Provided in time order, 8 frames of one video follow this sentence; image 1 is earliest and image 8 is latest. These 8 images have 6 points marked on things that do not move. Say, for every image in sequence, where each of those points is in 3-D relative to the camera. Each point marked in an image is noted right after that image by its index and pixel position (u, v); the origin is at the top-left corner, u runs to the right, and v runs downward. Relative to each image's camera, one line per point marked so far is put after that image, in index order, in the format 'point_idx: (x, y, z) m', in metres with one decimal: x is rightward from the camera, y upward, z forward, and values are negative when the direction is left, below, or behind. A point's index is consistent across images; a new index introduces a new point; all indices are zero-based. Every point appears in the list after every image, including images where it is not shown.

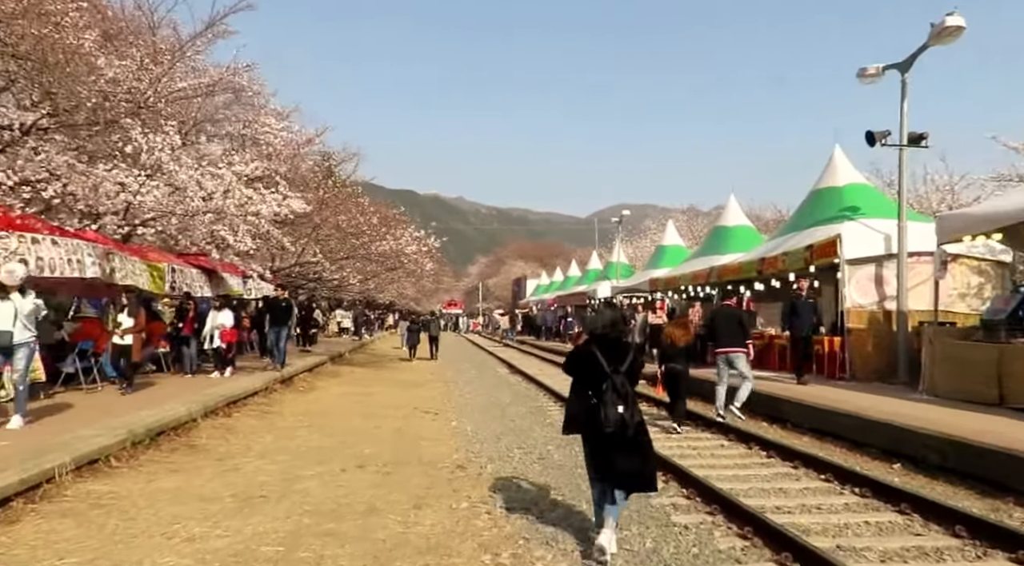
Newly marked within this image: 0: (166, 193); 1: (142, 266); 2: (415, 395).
0: (-7.2, +1.9, +17.2) m
1: (-6.7, +0.3, +15.3) m
2: (-2.1, -2.5, +18.3) m
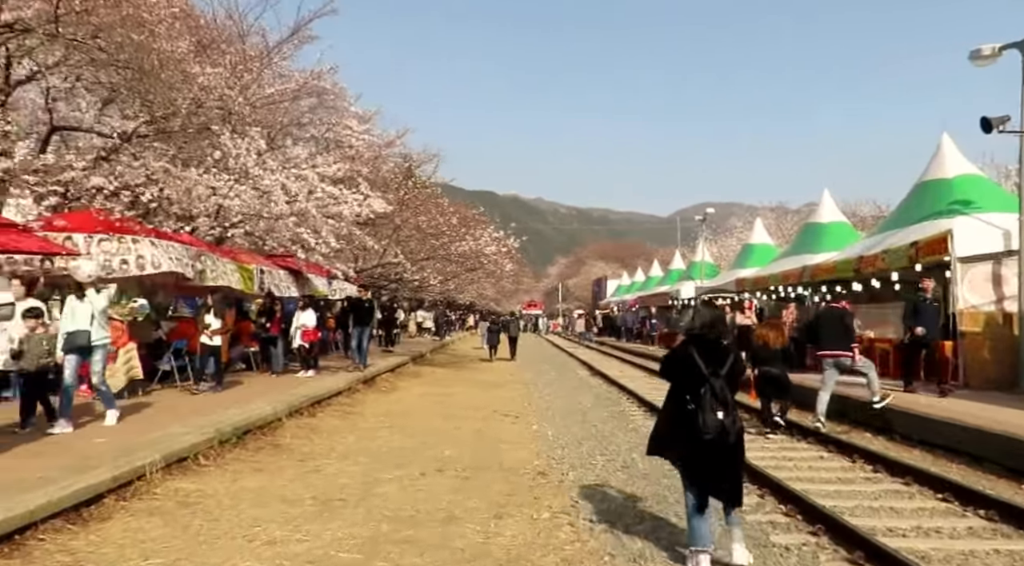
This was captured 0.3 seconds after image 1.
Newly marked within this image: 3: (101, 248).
0: (-5.5, +1.9, +17.7) m
1: (-5.2, +0.2, +15.6) m
2: (-0.3, -2.5, +18.2) m
3: (-5.9, +0.5, +12.0) m
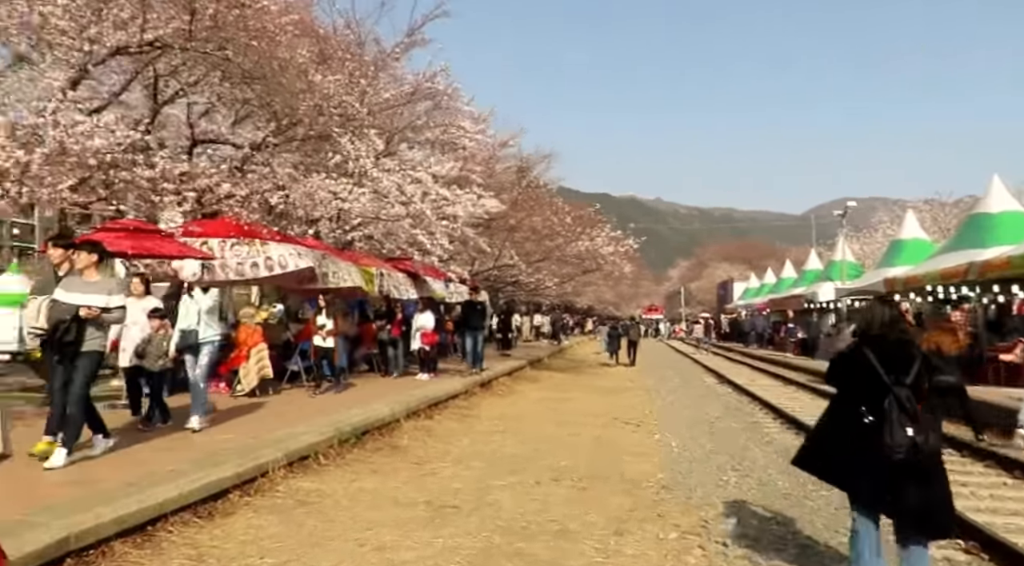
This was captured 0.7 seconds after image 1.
0: (-3.0, +1.8, +17.9) m
1: (-3.0, +0.2, +15.8) m
2: (+2.2, -2.6, +17.7) m
3: (-4.2, +0.4, +12.3) m
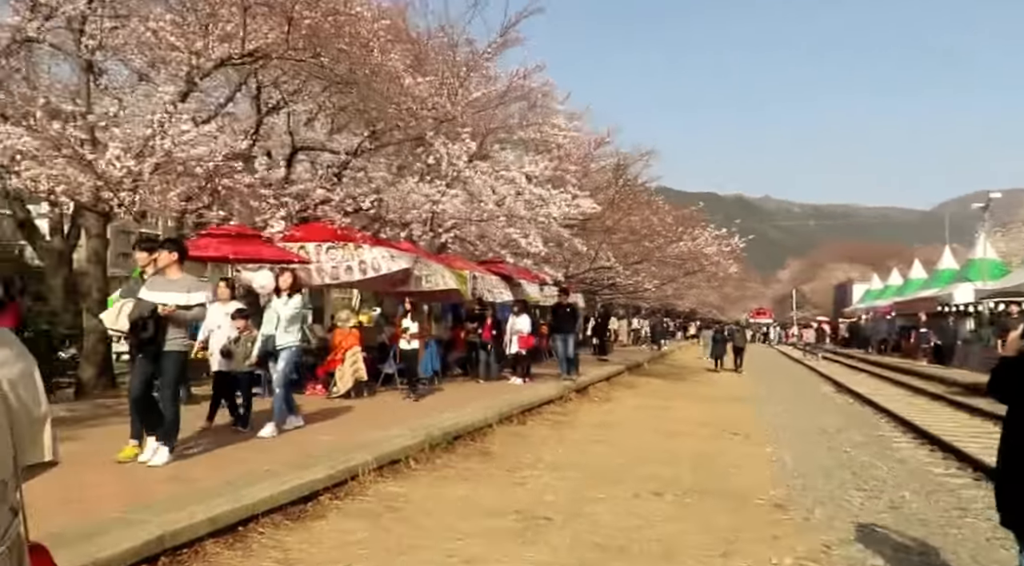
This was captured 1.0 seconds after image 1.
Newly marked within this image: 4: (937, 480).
0: (-1.0, +1.8, +17.7) m
1: (-1.2, +0.2, +15.6) m
2: (+4.2, -2.6, +16.9) m
3: (-2.8, +0.4, +12.3) m
4: (+5.0, -2.3, +9.8) m
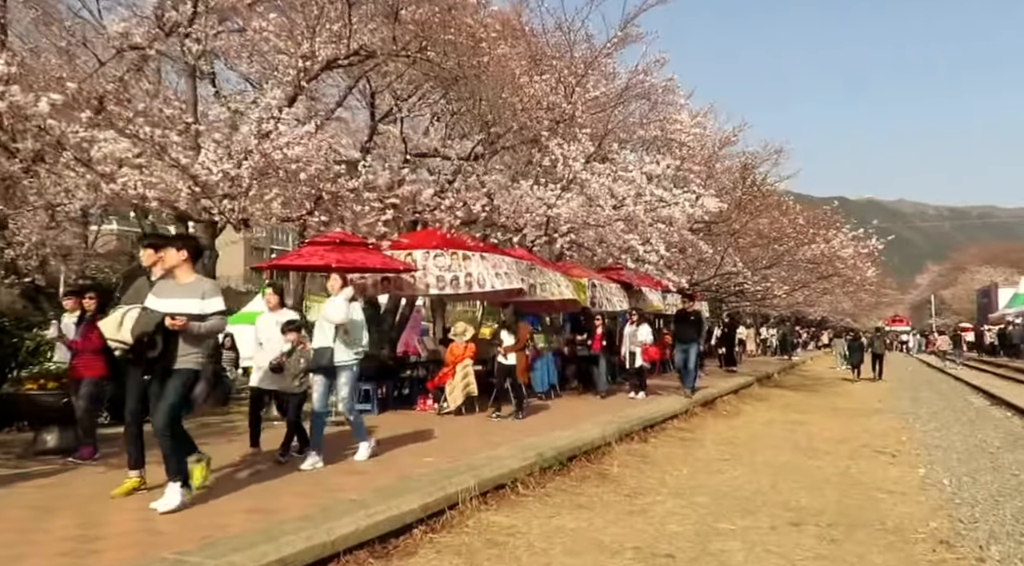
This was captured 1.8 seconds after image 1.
0: (+1.4, +1.6, +17.1) m
1: (+1.0, 0.0, +15.0) m
2: (+6.5, -2.7, +15.4) m
3: (-1.1, +0.3, +11.9) m
4: (+6.3, -2.3, +8.3) m
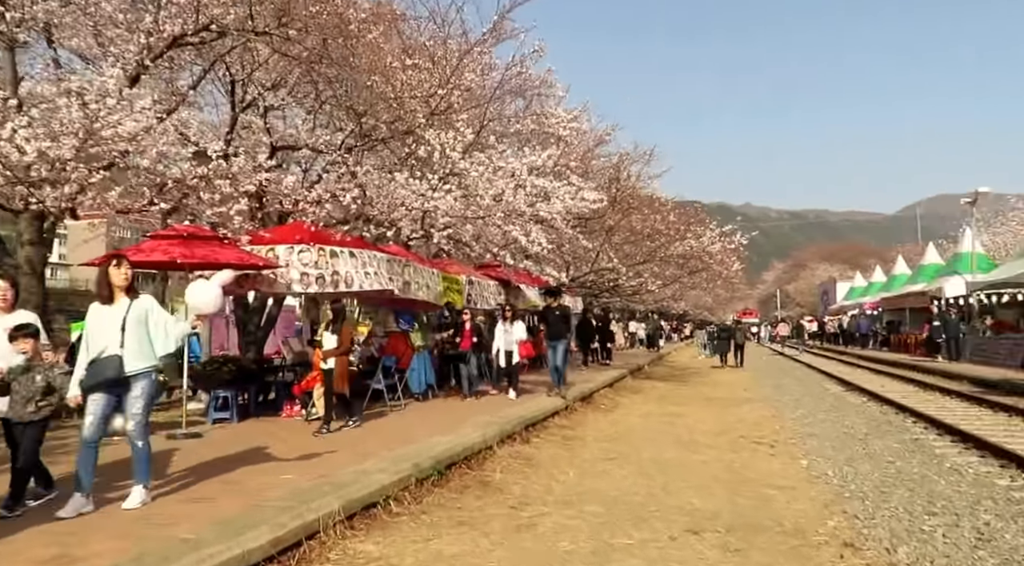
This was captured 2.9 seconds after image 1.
0: (-1.1, +1.7, +16.3) m
1: (-1.2, +0.1, +14.3) m
2: (+4.3, -2.5, +15.5) m
3: (-2.8, +0.3, +10.9) m
4: (+5.1, -2.2, +8.4) m
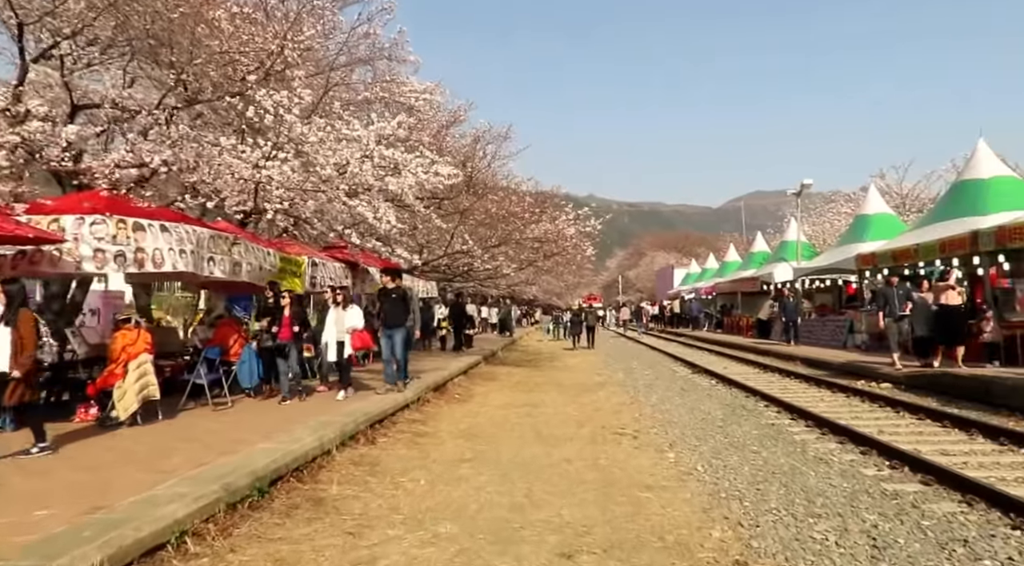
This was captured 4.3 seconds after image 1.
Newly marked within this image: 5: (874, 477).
0: (-3.8, +2.0, +14.7) m
1: (-3.6, +0.4, +12.6) m
2: (+1.5, -2.2, +14.9) m
3: (-4.6, +0.6, +9.1) m
4: (+3.6, -2.0, +8.0) m
5: (+3.8, -2.0, +8.7) m
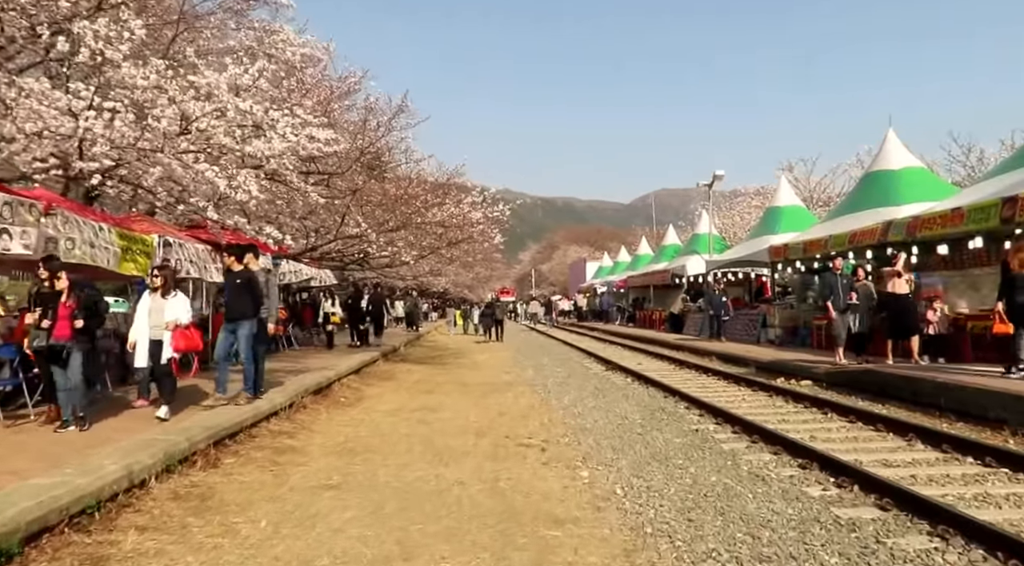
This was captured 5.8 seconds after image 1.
0: (-5.4, +2.3, +12.4) m
1: (-5.0, +0.6, +10.5) m
2: (-0.2, -2.0, +13.2) m
3: (-5.6, +0.7, +6.8) m
4: (+2.6, -1.9, +6.6) m
5: (+2.7, -1.9, +7.3) m
